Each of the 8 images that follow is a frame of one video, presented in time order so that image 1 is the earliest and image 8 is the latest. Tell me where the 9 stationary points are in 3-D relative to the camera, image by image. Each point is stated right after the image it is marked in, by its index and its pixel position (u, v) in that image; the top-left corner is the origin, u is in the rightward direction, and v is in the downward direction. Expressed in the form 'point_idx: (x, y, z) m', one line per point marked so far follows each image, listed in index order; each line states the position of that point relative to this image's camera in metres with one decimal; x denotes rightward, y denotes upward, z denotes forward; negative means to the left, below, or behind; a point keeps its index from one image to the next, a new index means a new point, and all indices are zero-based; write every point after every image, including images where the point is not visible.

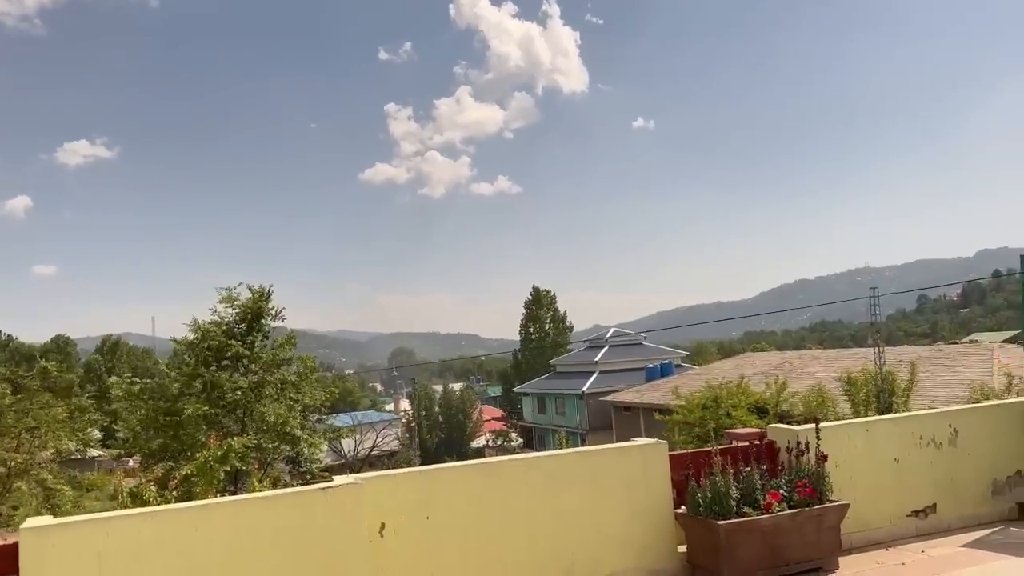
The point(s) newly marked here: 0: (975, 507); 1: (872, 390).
0: (+2.9, -1.3, +4.1) m
1: (+7.5, -2.1, +13.9) m
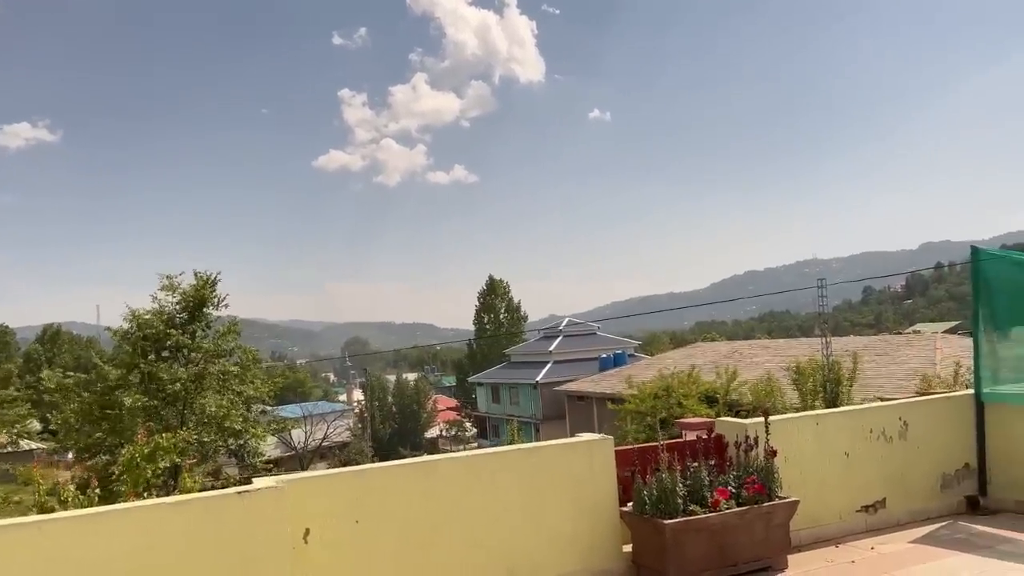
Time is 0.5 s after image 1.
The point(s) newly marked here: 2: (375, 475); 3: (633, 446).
0: (+2.5, -1.3, +4.0) m
1: (+6.5, -1.9, +14.1) m
2: (-0.7, -1.0, +3.5) m
3: (+0.7, -1.0, +4.1) m
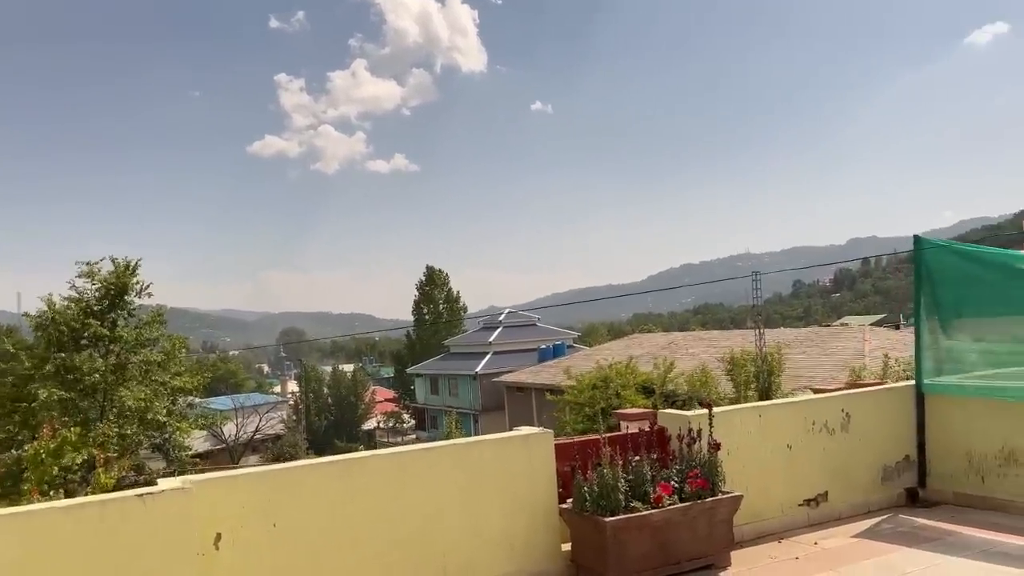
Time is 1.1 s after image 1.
0: (+2.1, -1.2, +4.0) m
1: (+5.2, -1.8, +14.4) m
2: (-1.0, -0.9, +3.2) m
3: (+0.4, -0.9, +3.9) m
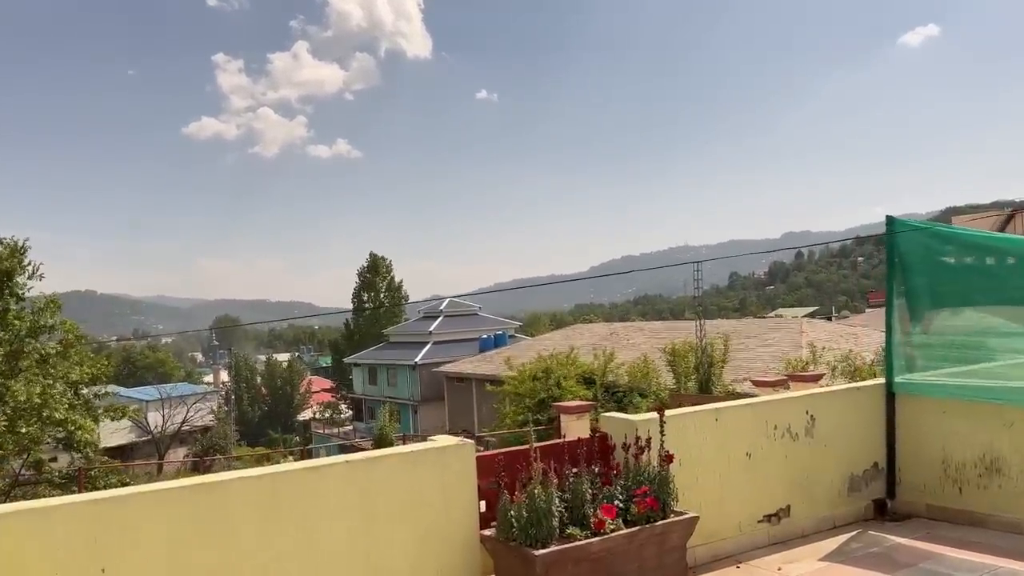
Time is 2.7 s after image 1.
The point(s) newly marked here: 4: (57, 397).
0: (+1.7, -1.1, +3.6) m
1: (+3.8, -1.6, +14.2) m
2: (-1.4, -0.8, +2.5) m
3: (-0.1, -0.8, +3.3) m
4: (-6.2, -1.5, +8.9) m
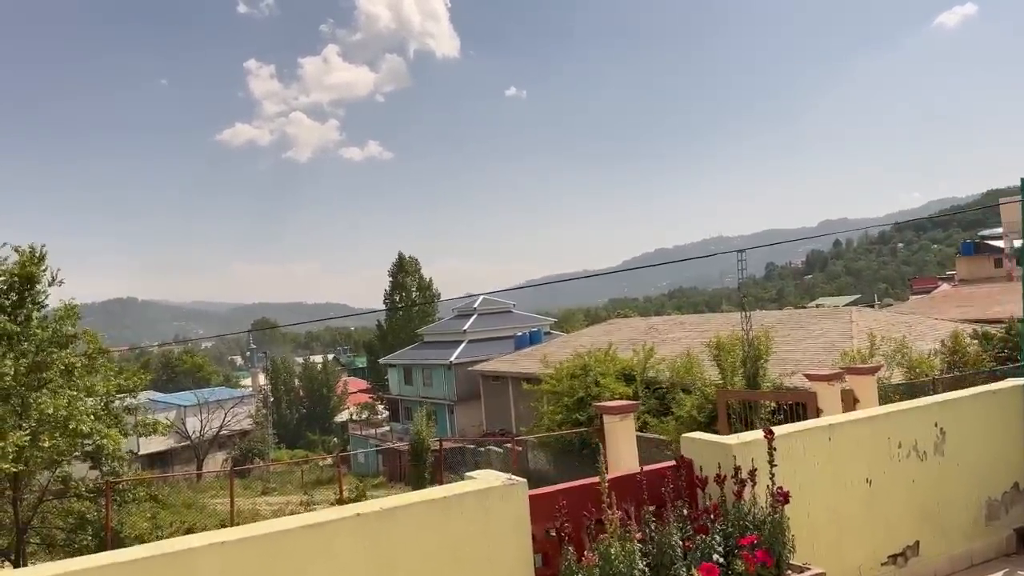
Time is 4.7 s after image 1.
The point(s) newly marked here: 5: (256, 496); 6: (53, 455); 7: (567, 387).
0: (+1.9, -1.1, +2.8) m
1: (+4.6, -1.4, +13.4) m
2: (-1.2, -0.8, +1.9) m
3: (+0.2, -0.8, +2.7) m
4: (-5.7, -1.6, +8.6) m
5: (-5.9, -4.8, +15.4) m
6: (-5.9, -2.1, +8.3) m
7: (+1.2, -2.2, +14.8) m
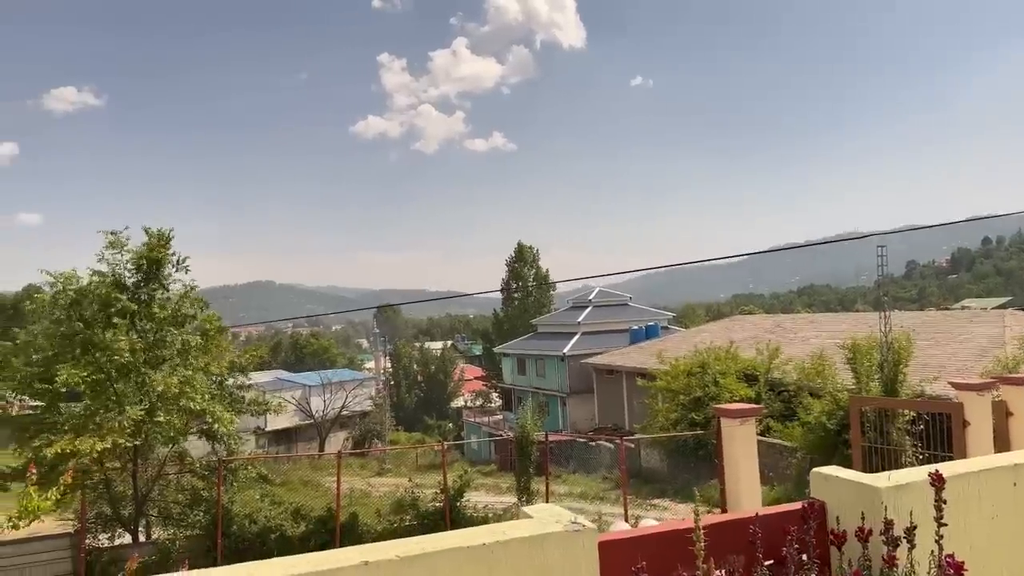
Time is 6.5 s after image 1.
0: (+2.2, -1.1, +2.1) m
1: (+6.7, -1.3, +12.0) m
2: (-1.0, -0.7, +1.7) m
3: (+0.4, -0.7, +2.2) m
4: (-4.3, -1.3, +9.0) m
5: (-3.4, -4.5, +15.8) m
6: (-4.6, -1.9, +8.8) m
7: (+3.6, -2.0, +14.0) m
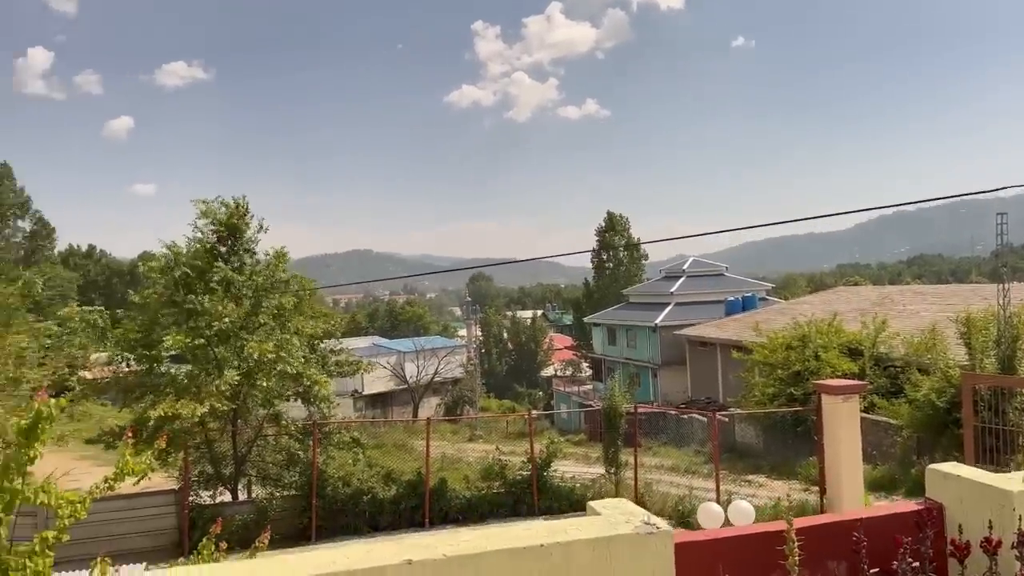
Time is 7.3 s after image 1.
0: (+2.4, -1.0, +1.6) m
1: (+8.2, -0.8, +10.9) m
2: (-0.9, -0.7, +1.7) m
3: (+0.7, -0.7, +2.0) m
4: (-3.1, -0.9, +9.4) m
5: (-1.3, -3.8, +16.2) m
6: (-3.4, -1.5, +9.3) m
7: (+5.4, -1.4, +13.3) m
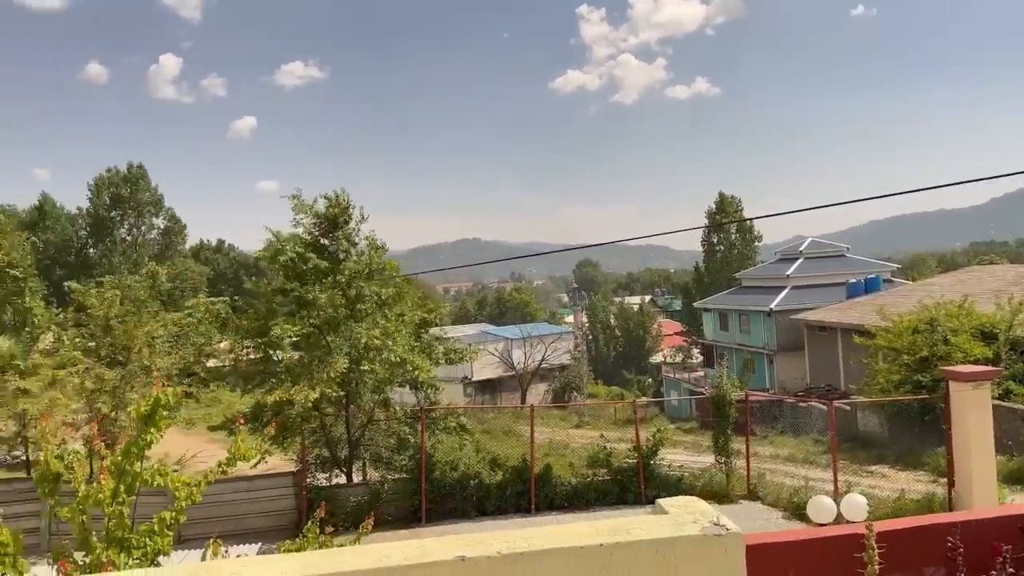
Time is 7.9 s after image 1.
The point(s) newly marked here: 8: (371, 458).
0: (+2.5, -1.0, +1.3) m
1: (+9.7, -0.5, +9.5) m
2: (-0.7, -0.7, +1.9) m
3: (+0.9, -0.6, +2.0) m
4: (-1.7, -0.8, +9.9) m
5: (+1.3, -3.5, +16.3) m
6: (-2.0, -1.3, +9.8) m
7: (+7.4, -1.1, +12.4) m
8: (-2.1, -2.5, +10.1) m
